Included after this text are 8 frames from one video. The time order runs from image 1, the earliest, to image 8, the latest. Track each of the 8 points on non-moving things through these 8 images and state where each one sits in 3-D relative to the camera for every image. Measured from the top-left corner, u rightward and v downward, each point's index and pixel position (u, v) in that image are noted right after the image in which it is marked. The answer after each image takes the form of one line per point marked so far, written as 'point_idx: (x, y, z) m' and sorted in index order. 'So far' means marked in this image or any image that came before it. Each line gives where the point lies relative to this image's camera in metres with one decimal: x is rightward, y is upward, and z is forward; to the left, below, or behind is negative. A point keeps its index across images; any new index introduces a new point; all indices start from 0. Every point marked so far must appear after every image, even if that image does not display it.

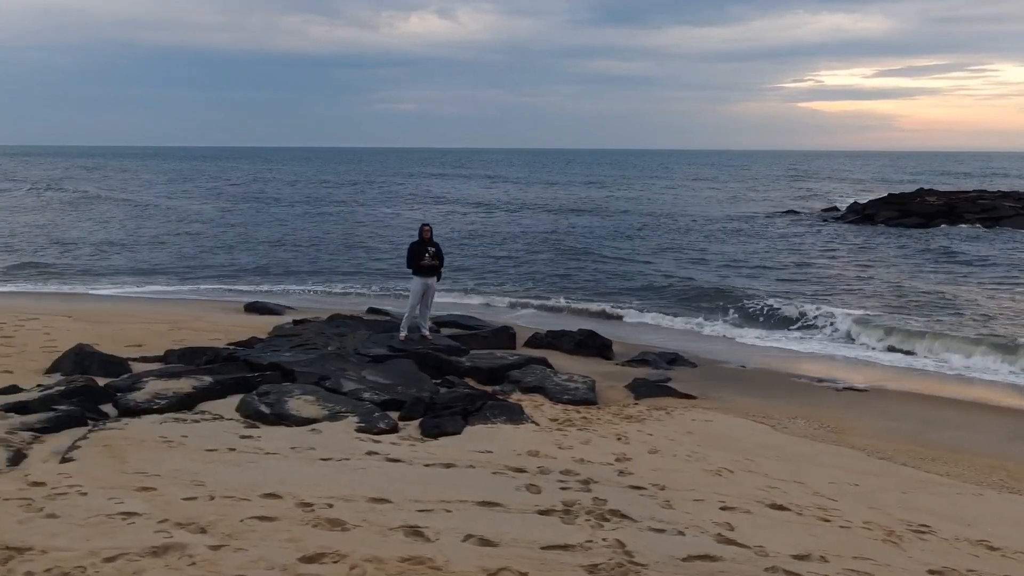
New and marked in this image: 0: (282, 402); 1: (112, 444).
0: (-1.7, -0.8, +7.4) m
1: (-2.5, -1.0, +6.3) m
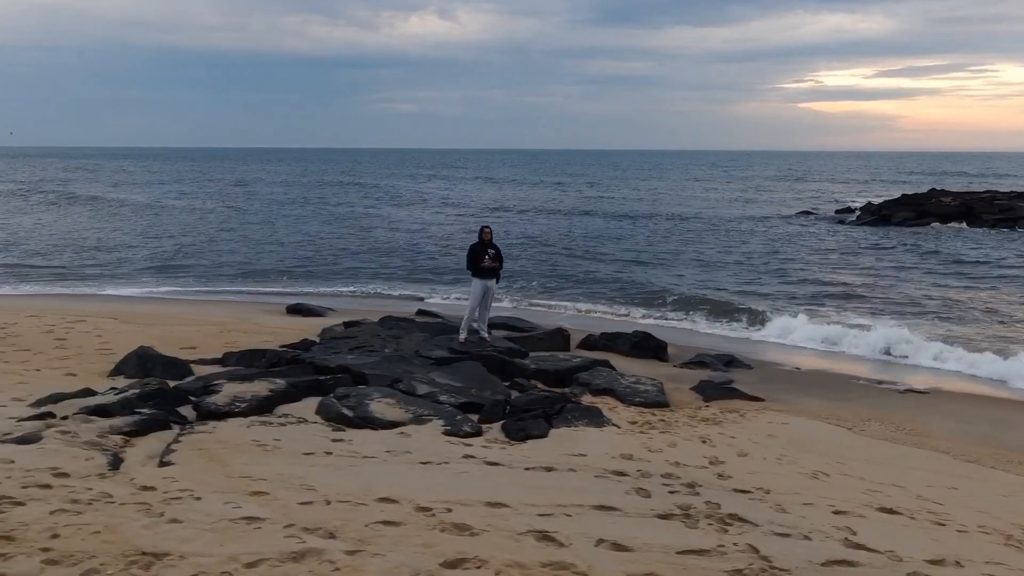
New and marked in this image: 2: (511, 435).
0: (-1.1, -0.9, +7.4) m
1: (-1.9, -1.0, +6.3) m
2: (0.0, -1.0, +7.0) m
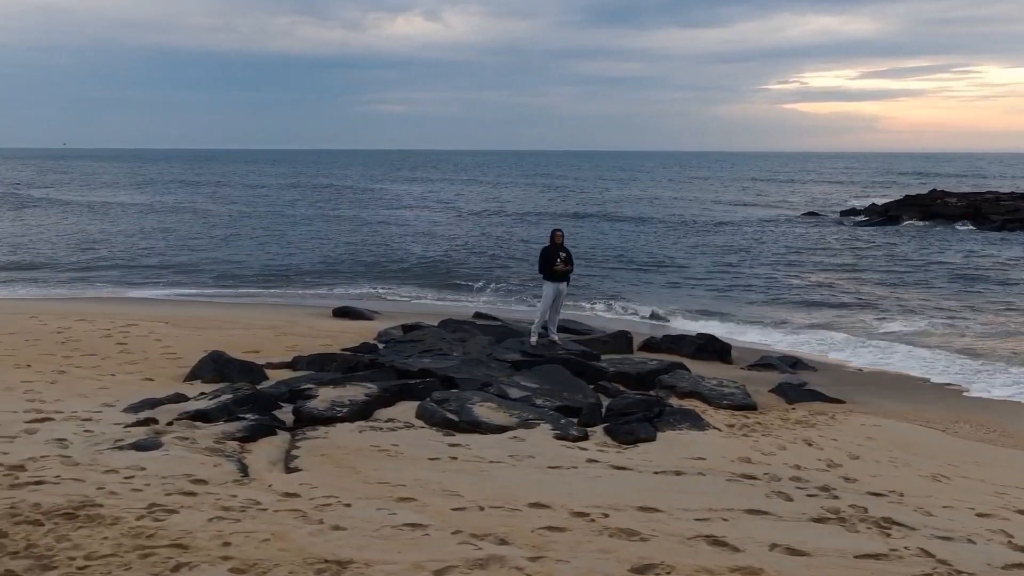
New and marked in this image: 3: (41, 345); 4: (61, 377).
0: (-0.3, -0.9, +7.4) m
1: (-1.1, -1.0, +6.2) m
2: (+0.8, -1.1, +7.0) m
3: (-5.0, -0.6, +10.6) m
4: (-4.0, -0.8, +9.0) m
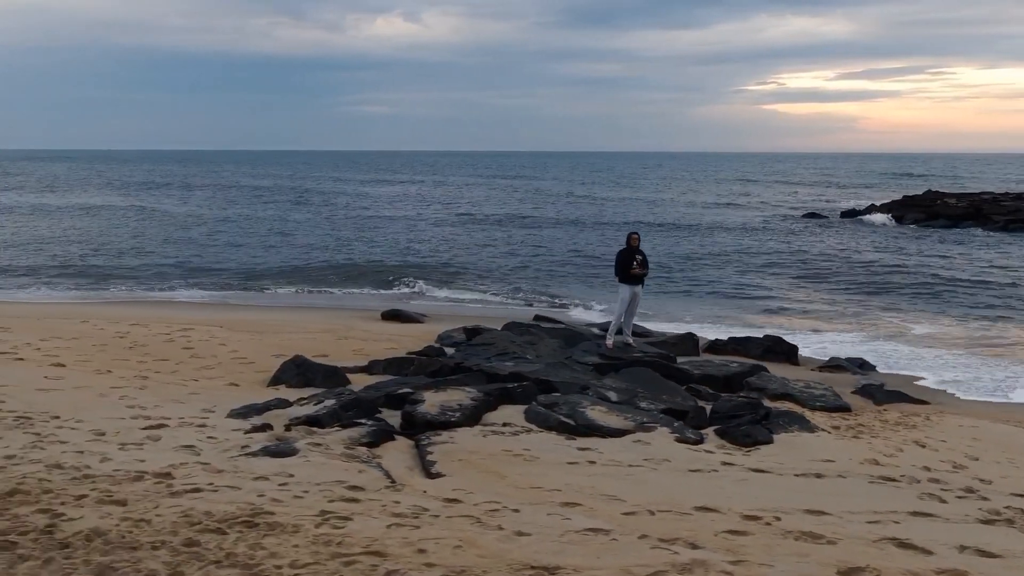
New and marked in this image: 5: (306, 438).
0: (+0.5, -0.9, +7.4) m
1: (-0.3, -1.1, +6.2) m
2: (+1.6, -1.1, +7.0) m
3: (-4.3, -0.7, +10.6) m
4: (-3.2, -0.9, +8.9) m
5: (-1.4, -1.0, +6.6) m
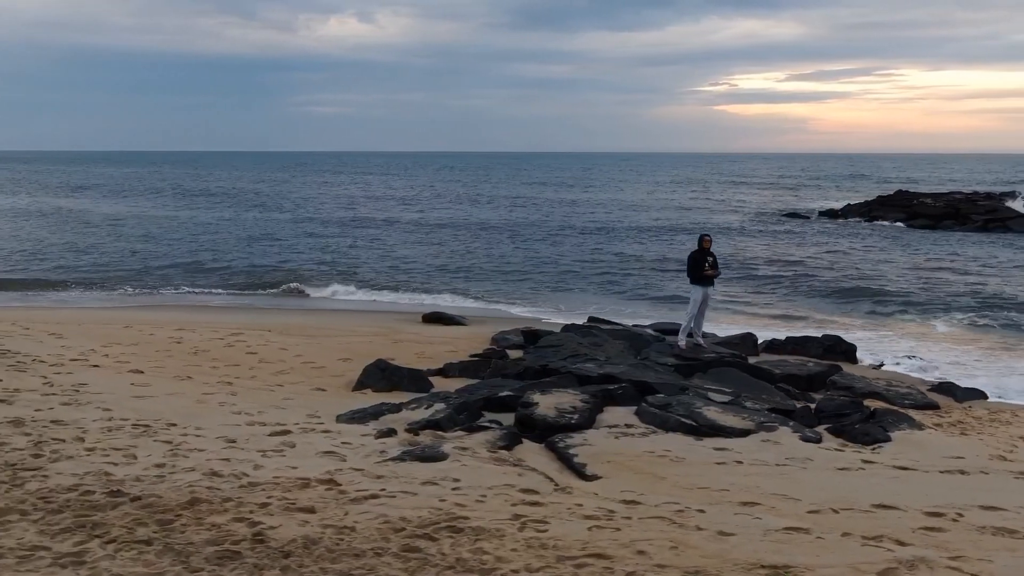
0: (+1.4, -0.9, +7.5) m
1: (+0.7, -1.1, +6.3) m
2: (+2.5, -1.1, +7.2) m
3: (-3.5, -0.7, +10.4) m
4: (-2.4, -0.9, +8.8) m
5: (-0.5, -1.0, +6.6) m
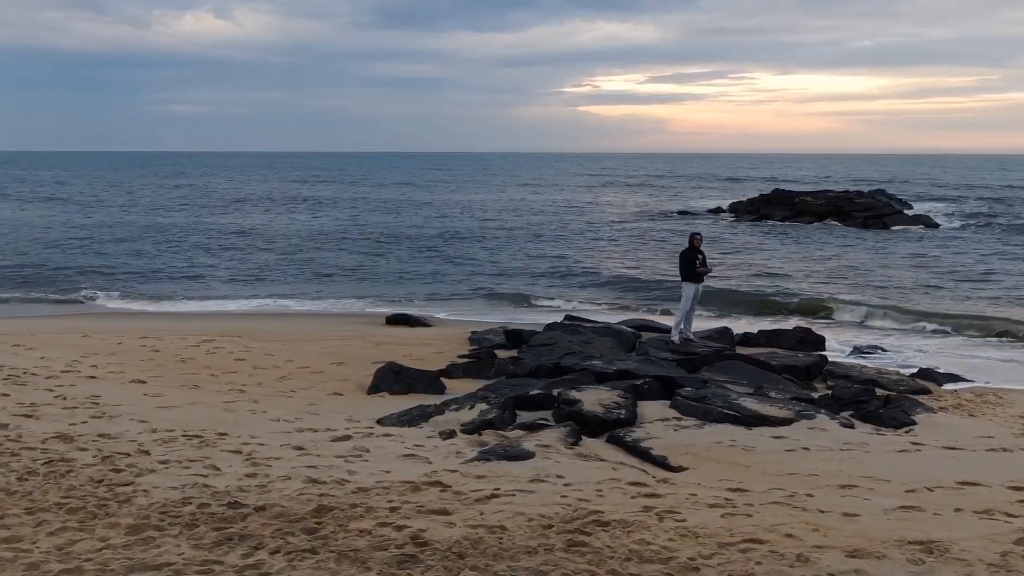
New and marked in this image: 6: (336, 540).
0: (+1.7, -0.9, +7.8) m
1: (+1.2, -1.1, +6.5) m
2: (+2.9, -1.0, +7.6) m
3: (-3.5, -0.8, +10.1) m
4: (-2.2, -1.0, +8.6) m
5: (0.0, -1.0, +6.7) m
6: (-0.8, -1.2, +4.6) m
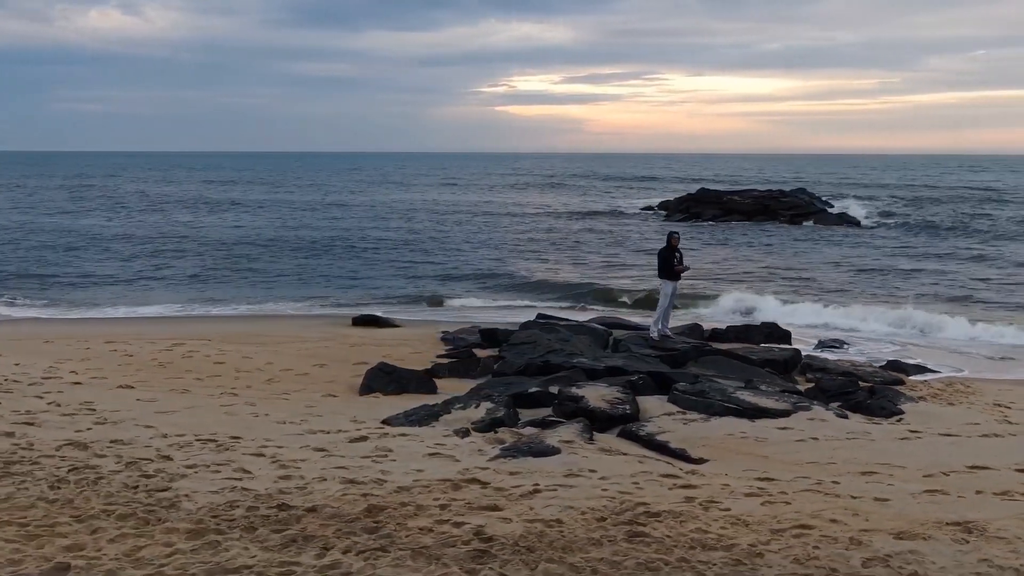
0: (+1.8, -0.9, +8.0) m
1: (+1.3, -1.0, +6.7) m
2: (+2.9, -1.0, +7.9) m
3: (-3.7, -0.8, +9.9) m
4: (-2.2, -1.0, +8.5) m
5: (+0.2, -1.0, +6.8) m
6: (-0.5, -1.2, +4.7) m
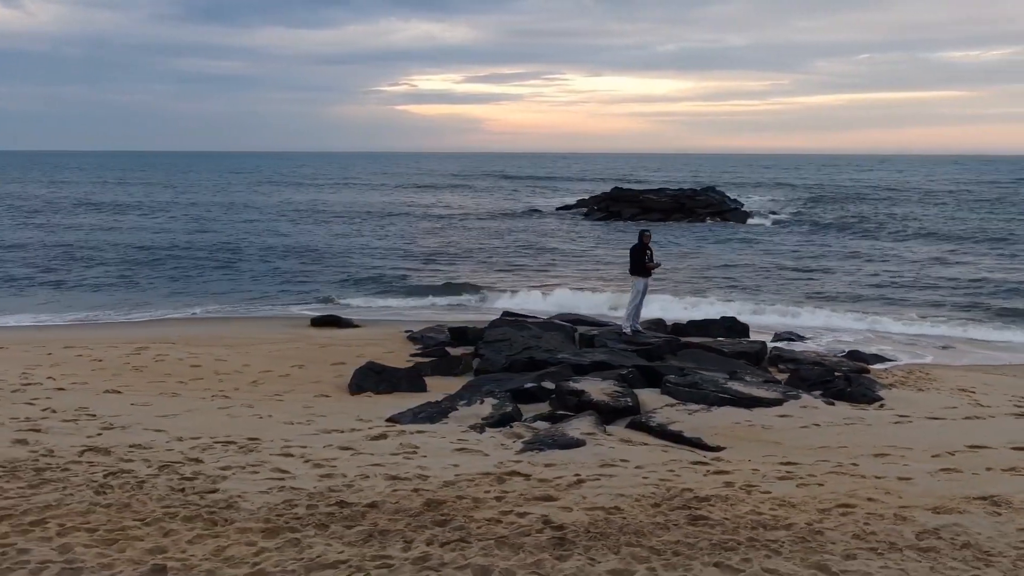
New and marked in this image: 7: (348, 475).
0: (+1.8, -0.8, +8.3) m
1: (+1.4, -1.0, +7.0) m
2: (+2.9, -0.9, +8.4) m
3: (-3.8, -0.8, +9.6) m
4: (-2.3, -1.0, +8.5) m
5: (+0.3, -1.0, +7.0) m
6: (-0.2, -1.2, +4.8) m
7: (-1.0, -1.1, +5.9) m
